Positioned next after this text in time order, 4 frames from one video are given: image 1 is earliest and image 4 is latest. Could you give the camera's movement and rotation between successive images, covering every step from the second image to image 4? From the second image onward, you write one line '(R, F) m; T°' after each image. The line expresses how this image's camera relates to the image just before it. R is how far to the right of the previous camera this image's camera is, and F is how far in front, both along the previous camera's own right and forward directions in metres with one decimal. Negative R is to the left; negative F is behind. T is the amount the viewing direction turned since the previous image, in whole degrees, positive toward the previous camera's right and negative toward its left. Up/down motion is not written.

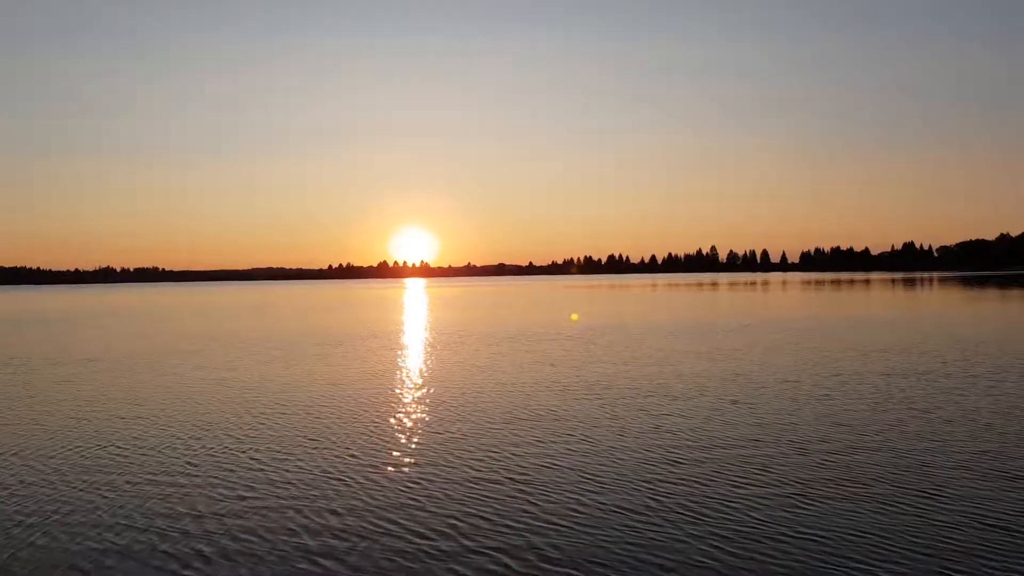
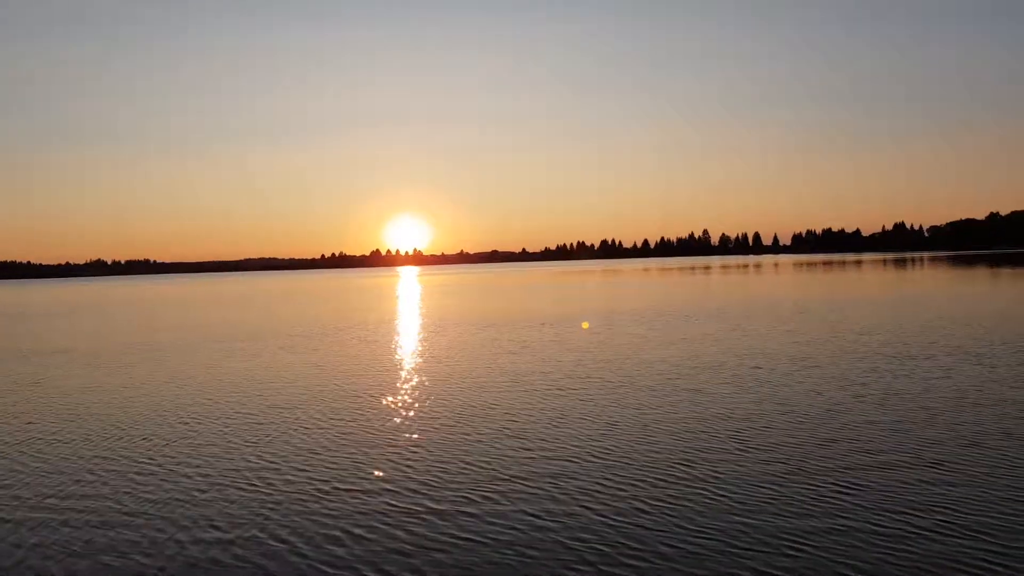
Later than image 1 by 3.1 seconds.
(+1.3, +0.7) m; 0°
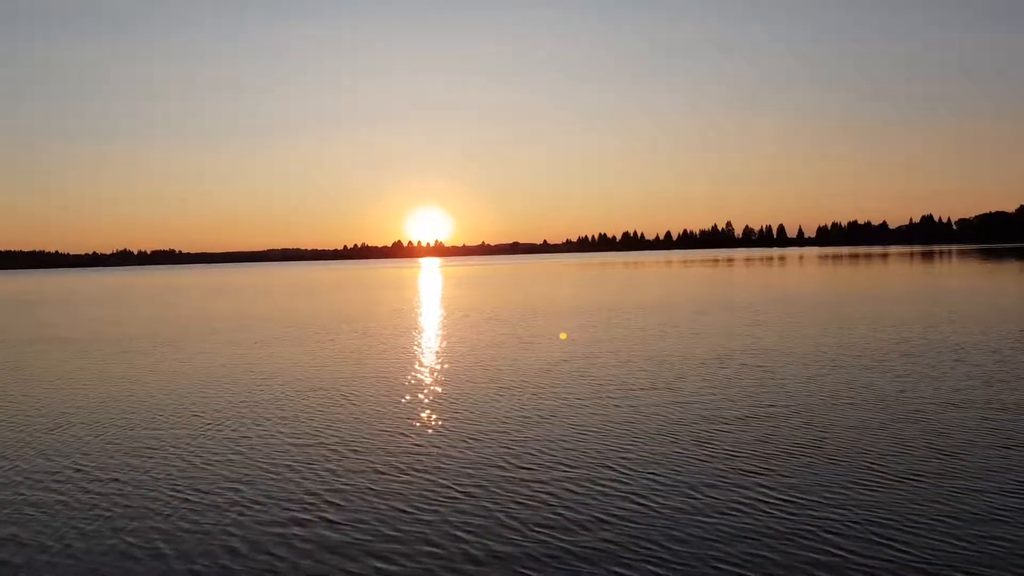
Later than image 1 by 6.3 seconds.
(-0.7, -0.7) m; -2°
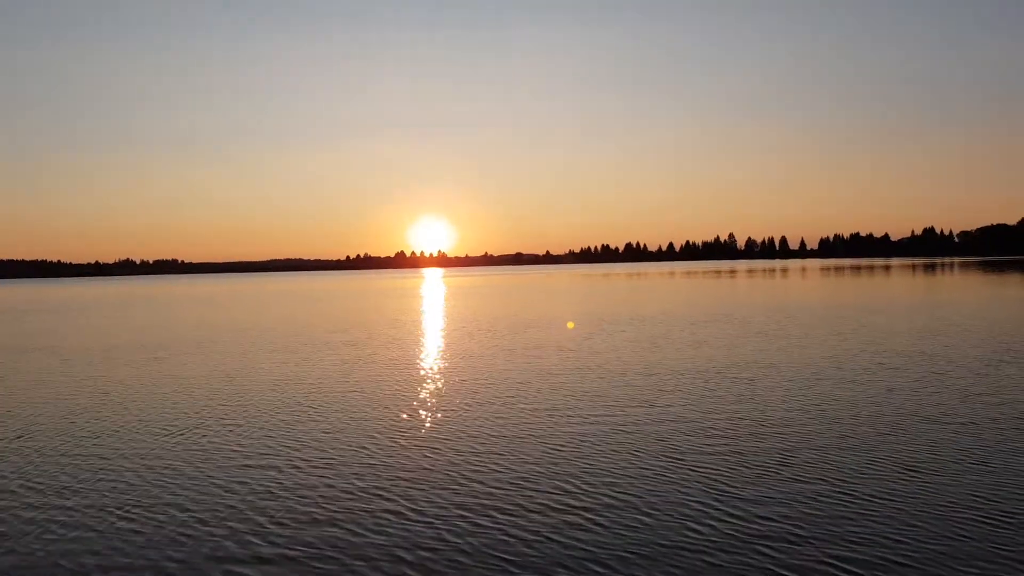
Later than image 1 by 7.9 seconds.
(+0.7, +0.2) m; 0°
